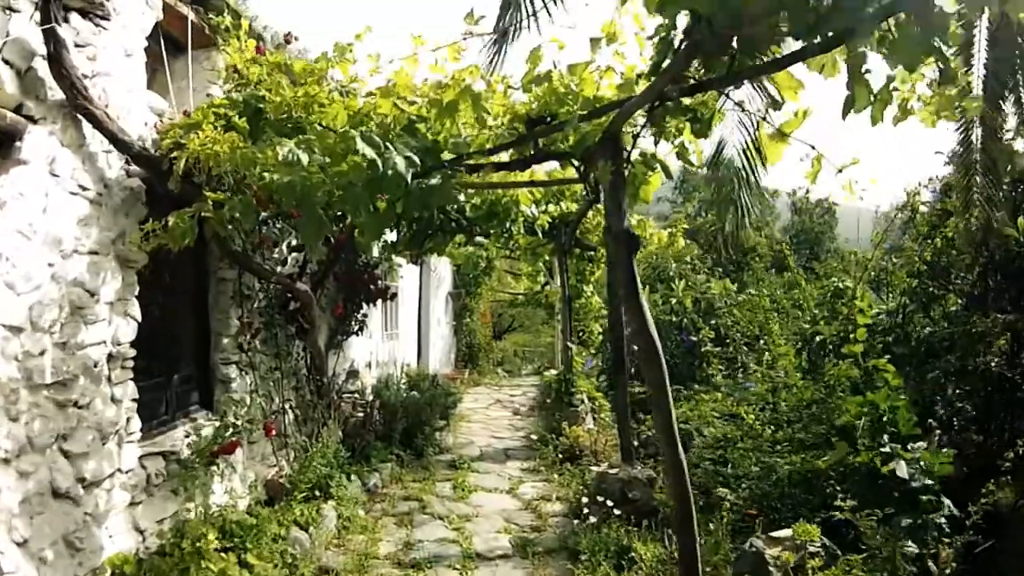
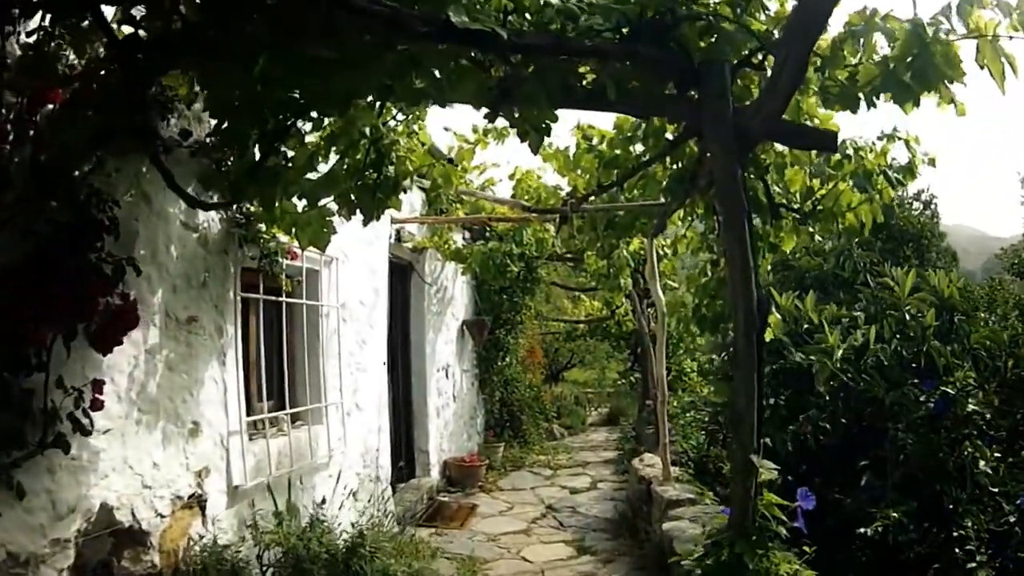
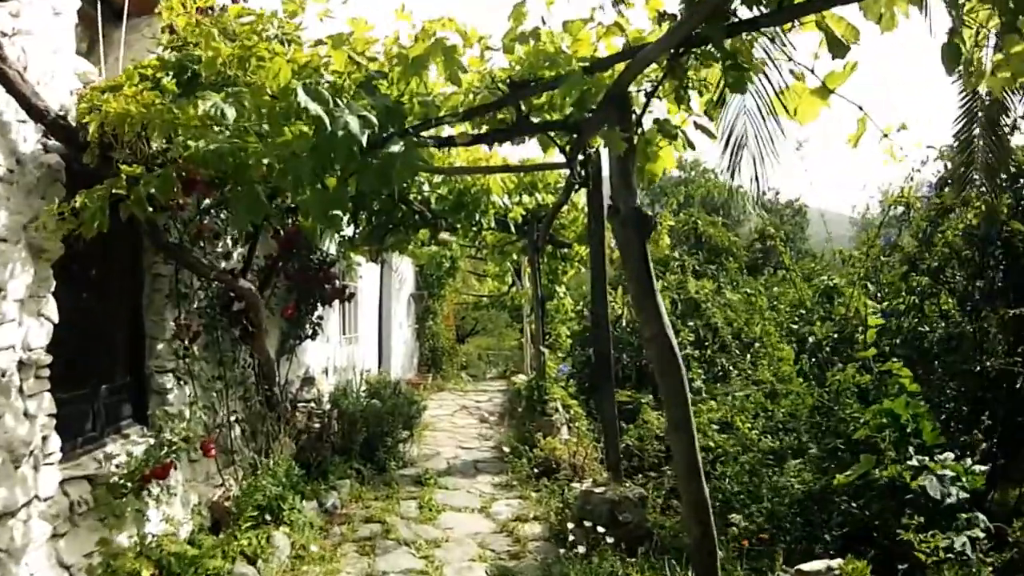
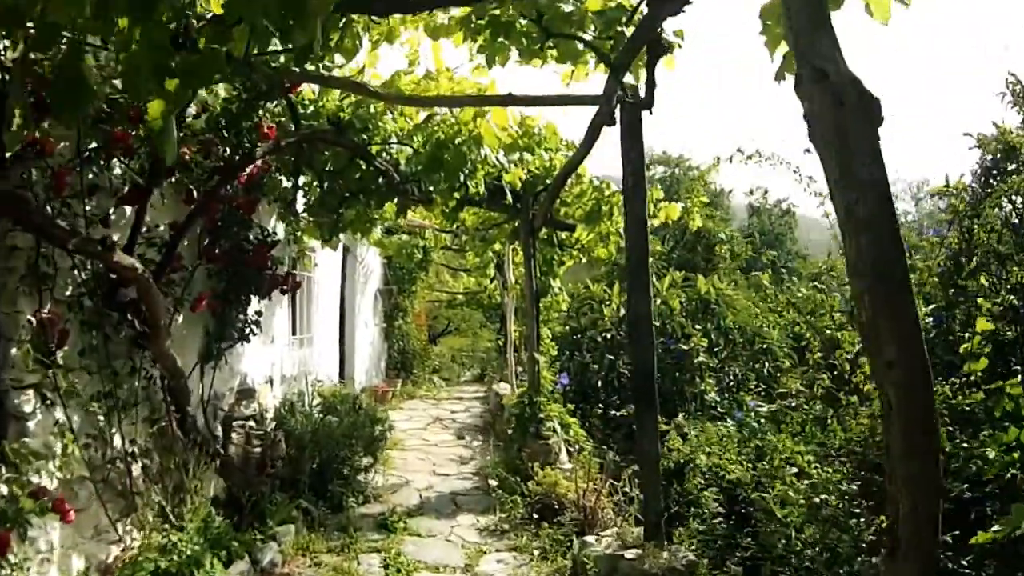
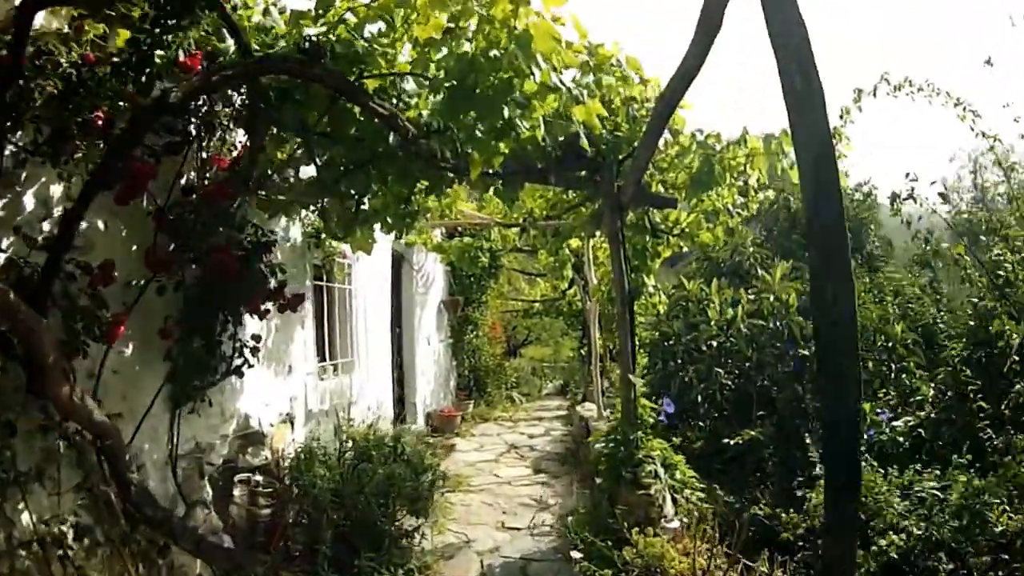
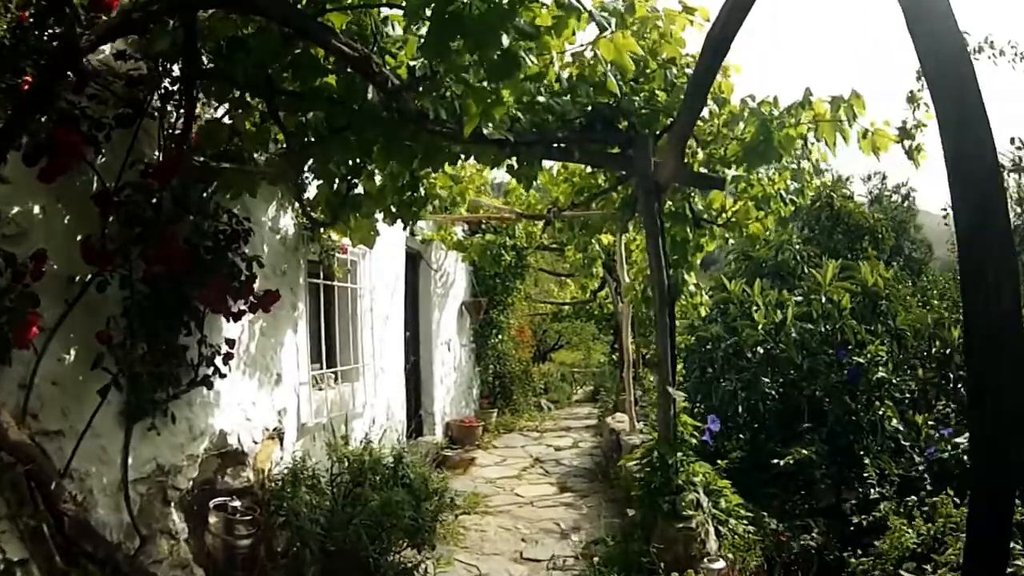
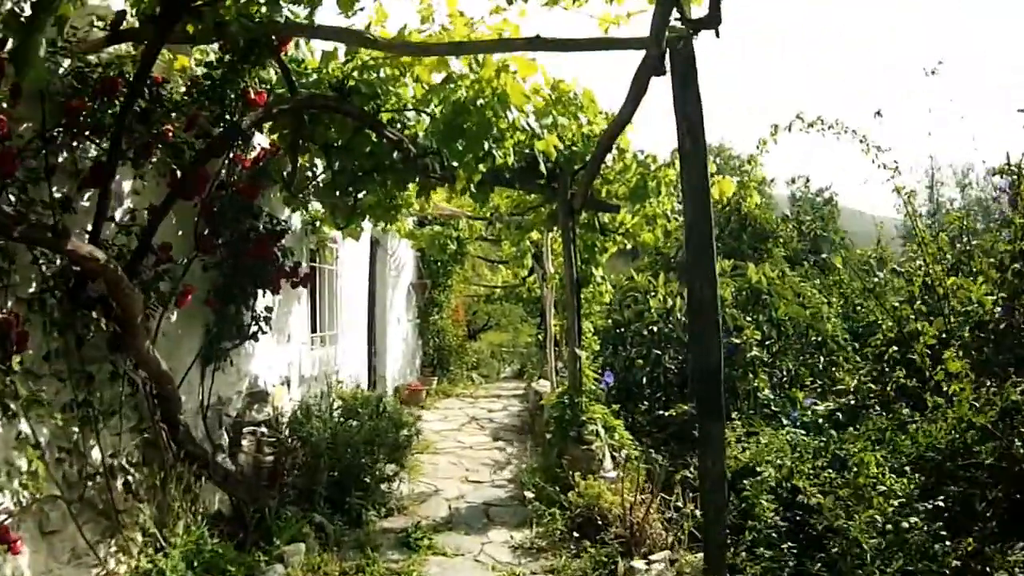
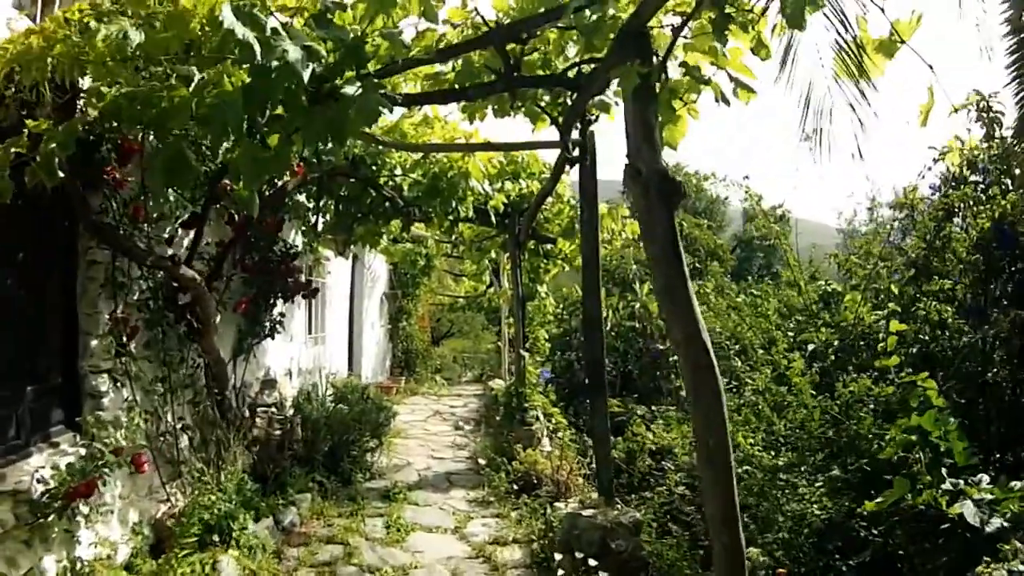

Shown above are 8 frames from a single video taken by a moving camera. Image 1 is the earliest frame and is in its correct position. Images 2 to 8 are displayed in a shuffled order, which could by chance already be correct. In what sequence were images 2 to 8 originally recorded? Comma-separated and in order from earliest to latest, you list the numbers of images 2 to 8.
3, 8, 4, 7, 5, 6, 2
